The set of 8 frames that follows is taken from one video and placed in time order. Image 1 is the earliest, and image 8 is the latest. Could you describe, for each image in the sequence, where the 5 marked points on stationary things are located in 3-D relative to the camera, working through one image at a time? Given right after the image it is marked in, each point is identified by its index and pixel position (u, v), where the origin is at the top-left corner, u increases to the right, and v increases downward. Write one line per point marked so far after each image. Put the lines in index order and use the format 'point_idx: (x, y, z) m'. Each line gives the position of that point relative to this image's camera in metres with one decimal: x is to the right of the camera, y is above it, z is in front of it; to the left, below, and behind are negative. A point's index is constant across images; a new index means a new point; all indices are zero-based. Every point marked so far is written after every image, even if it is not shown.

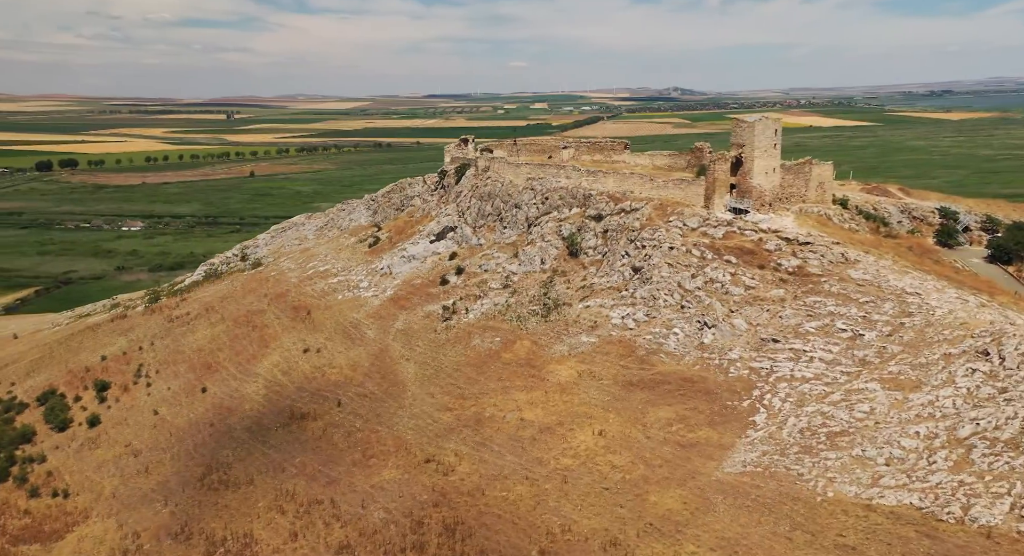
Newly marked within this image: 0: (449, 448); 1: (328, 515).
0: (-1.8, -5.0, +19.9) m
1: (-4.9, -6.3, +18.2) m
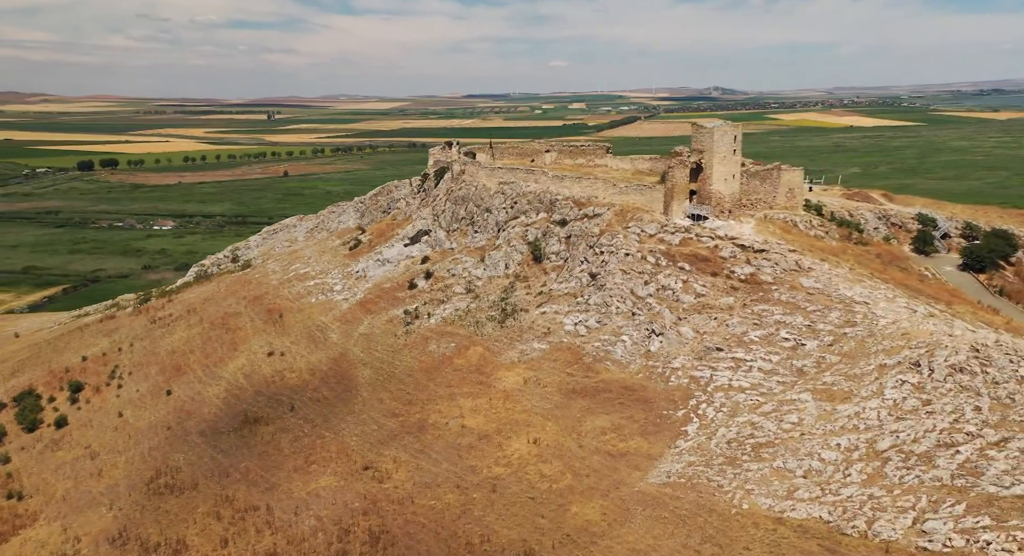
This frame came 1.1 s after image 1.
0: (-3.6, -5.1, +19.9) m
1: (-6.7, -6.5, +18.2) m
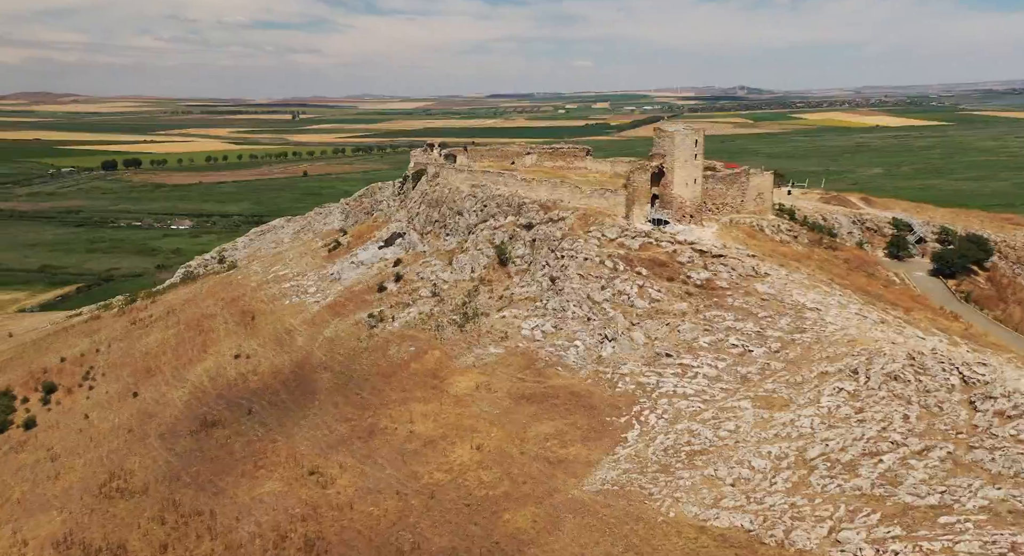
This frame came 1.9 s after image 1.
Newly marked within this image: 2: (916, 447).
0: (-5.1, -5.3, +19.9) m
1: (-8.2, -6.6, +18.2) m
2: (+8.1, -3.4, +13.8) m
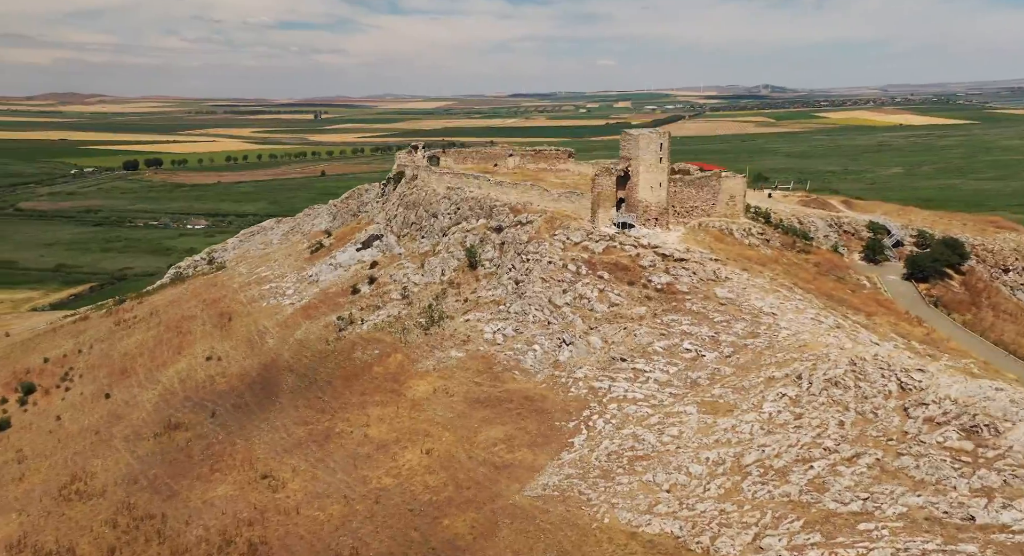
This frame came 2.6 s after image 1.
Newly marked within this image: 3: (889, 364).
0: (-6.5, -5.4, +20.0) m
1: (-9.6, -6.7, +18.2) m
2: (+6.8, -3.6, +13.9) m
3: (+8.9, -2.0, +16.2) m
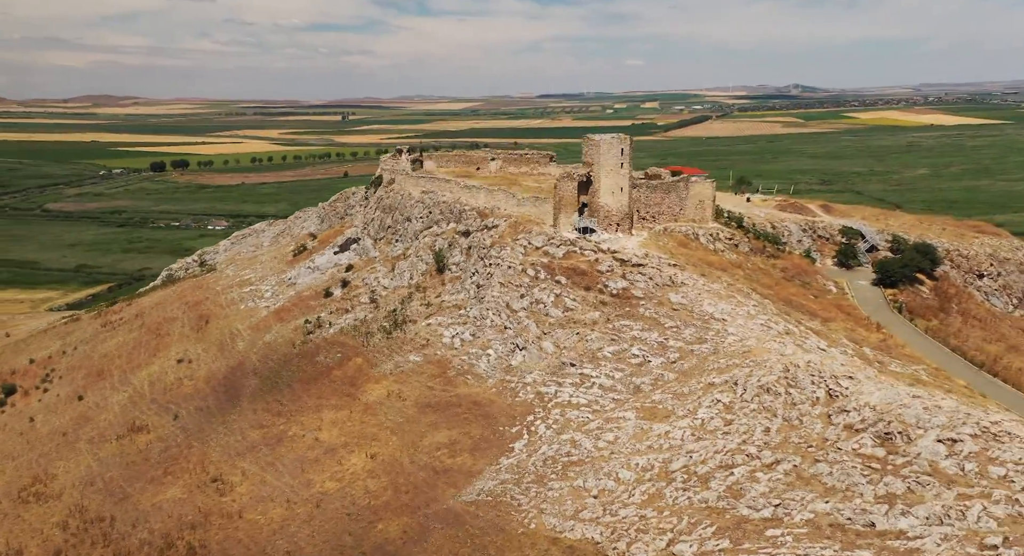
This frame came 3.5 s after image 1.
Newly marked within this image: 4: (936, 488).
0: (-8.0, -5.6, +20.2) m
1: (-11.1, -6.9, +18.5) m
2: (+5.2, -3.7, +14.0) m
3: (+7.4, -2.2, +16.3) m
4: (+7.3, -3.6, +11.7) m
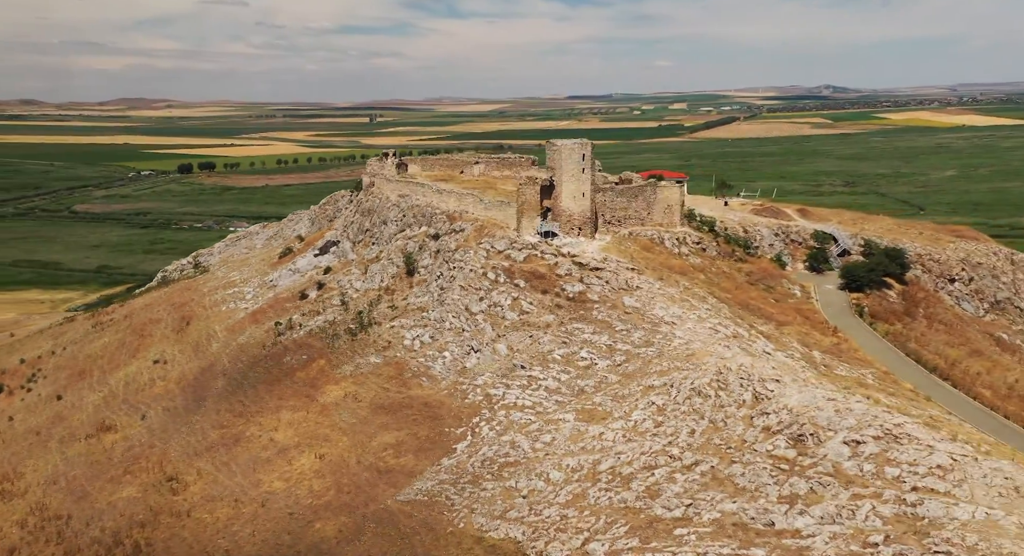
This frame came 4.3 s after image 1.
0: (-9.5, -5.7, +20.6) m
1: (-12.6, -7.0, +18.9) m
2: (+3.7, -3.8, +14.4) m
3: (+5.8, -2.3, +16.7) m
4: (+5.7, -3.7, +12.1) m
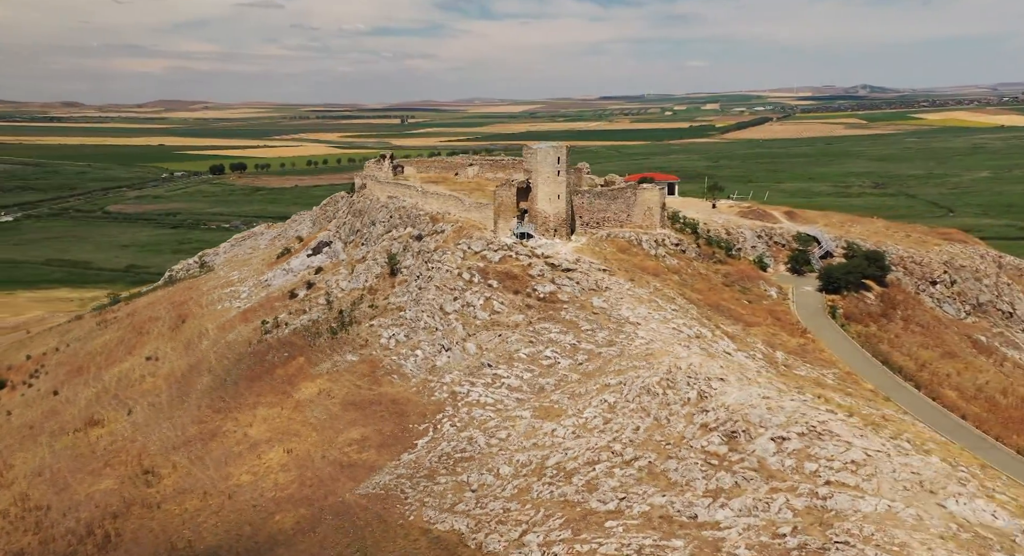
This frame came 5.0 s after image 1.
0: (-10.6, -5.7, +21.3) m
1: (-13.7, -7.0, +19.7) m
2: (+2.5, -3.9, +14.8) m
3: (+4.7, -2.4, +17.1) m
4: (+4.5, -3.7, +12.5) m
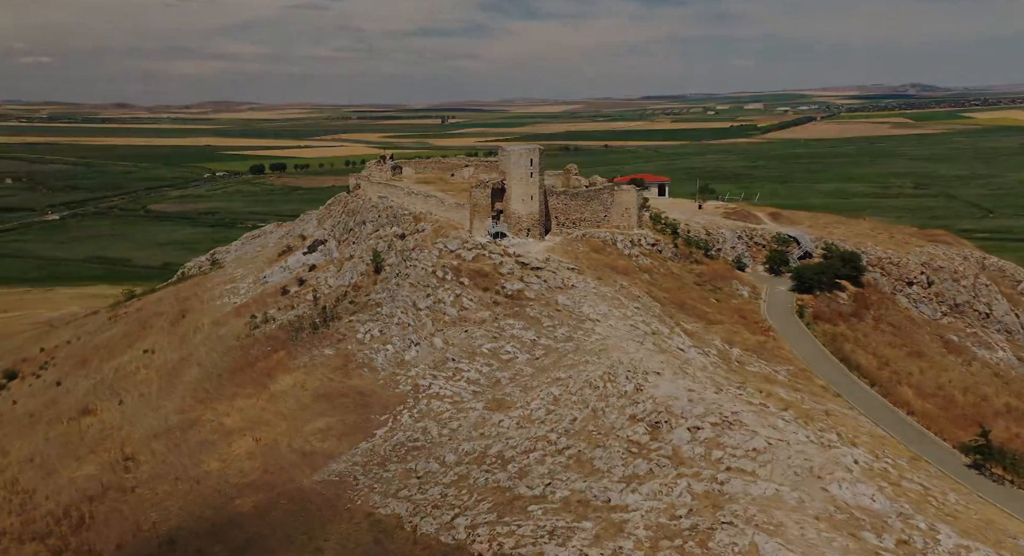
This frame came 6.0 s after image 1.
0: (-11.8, -5.5, +22.5) m
1: (-15.0, -6.8, +20.9) m
2: (+1.1, -3.8, +15.7) m
3: (+3.4, -2.3, +17.9) m
4: (+3.0, -3.7, +13.3) m
